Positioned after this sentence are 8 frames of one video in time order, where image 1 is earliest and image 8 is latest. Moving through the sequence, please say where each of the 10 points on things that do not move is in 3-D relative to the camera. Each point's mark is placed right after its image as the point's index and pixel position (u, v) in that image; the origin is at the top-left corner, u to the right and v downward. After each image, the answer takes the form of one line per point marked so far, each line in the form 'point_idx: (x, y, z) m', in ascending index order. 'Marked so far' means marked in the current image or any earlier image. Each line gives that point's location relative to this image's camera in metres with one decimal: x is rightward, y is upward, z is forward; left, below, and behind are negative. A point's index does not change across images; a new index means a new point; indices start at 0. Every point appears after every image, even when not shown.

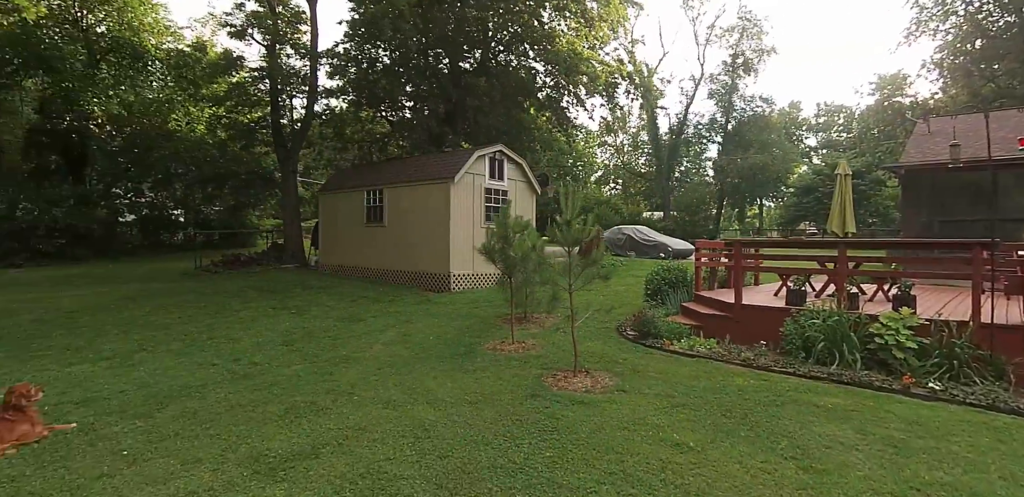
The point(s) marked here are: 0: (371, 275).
0: (-3.5, -0.7, +15.0) m
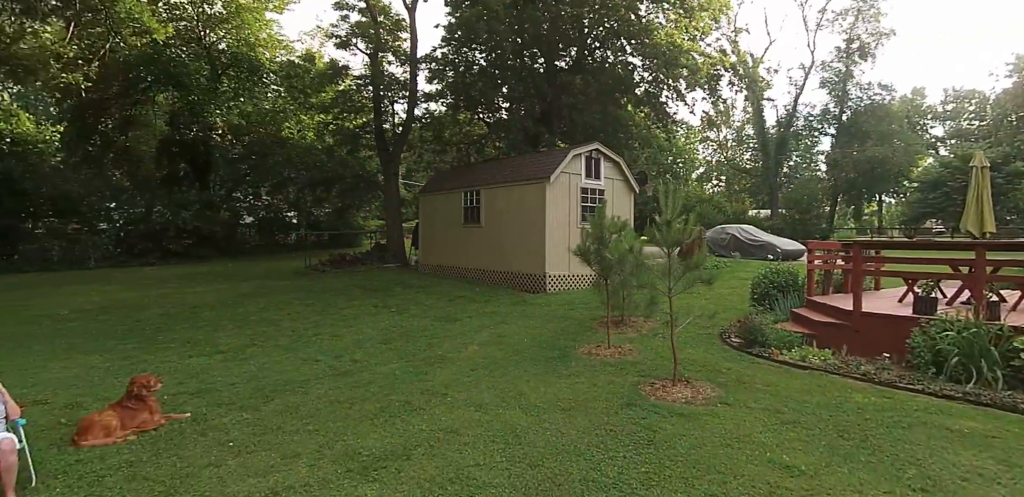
0: (-1.0, -0.7, +15.2) m
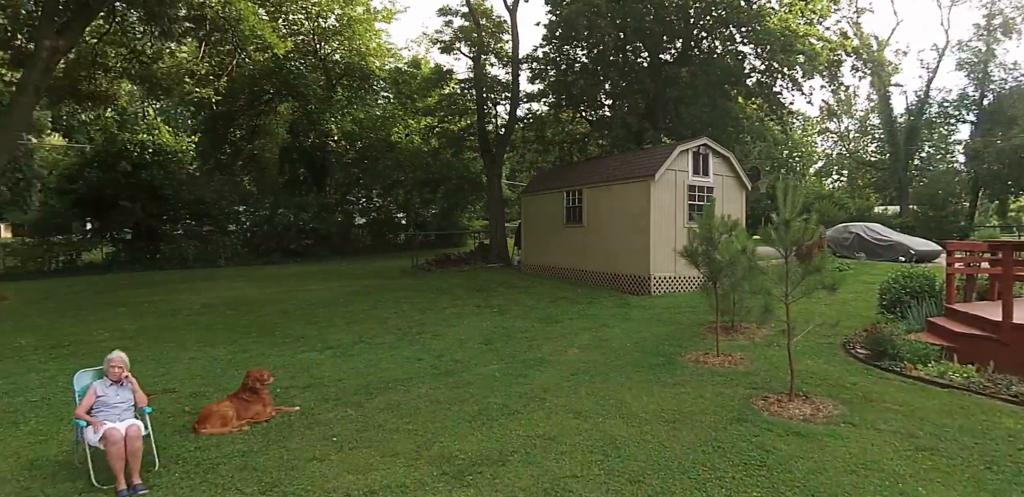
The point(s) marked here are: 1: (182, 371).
0: (+1.6, -0.7, +14.9) m
1: (-3.9, -1.5, +6.8) m
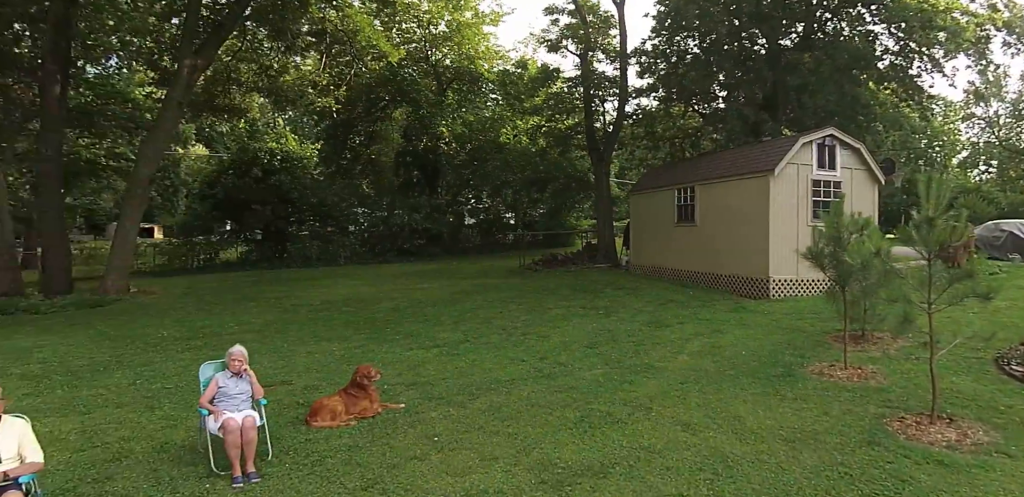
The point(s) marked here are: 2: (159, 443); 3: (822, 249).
0: (+4.2, -0.7, +14.3) m
1: (-2.7, -1.5, +7.2) m
2: (-3.2, -1.7, +5.0) m
3: (+3.7, 0.0, +6.9) m
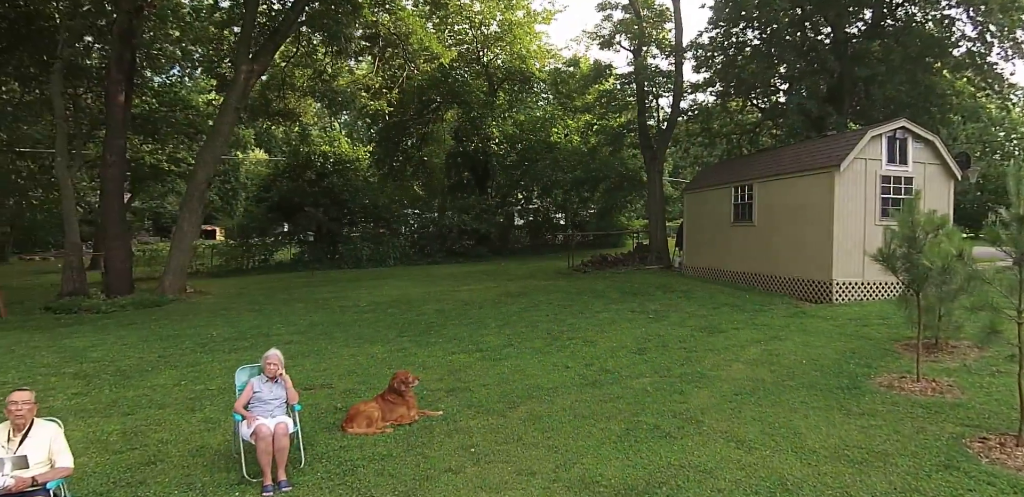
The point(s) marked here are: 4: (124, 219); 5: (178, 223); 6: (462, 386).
0: (+5.3, -0.7, +13.6) m
1: (-2.2, -1.5, +7.2) m
2: (-2.8, -1.8, +5.0) m
3: (+4.2, 0.0, +6.3) m
4: (-8.6, +0.7, +12.7) m
5: (-7.6, +0.6, +13.1) m
6: (-0.5, -1.5, +6.3) m
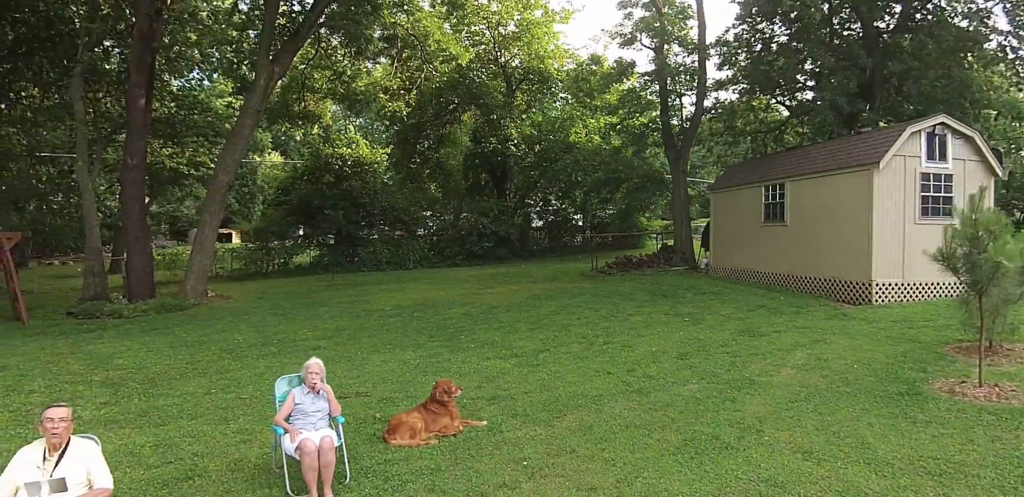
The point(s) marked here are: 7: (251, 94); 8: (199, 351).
0: (+5.8, -0.7, +13.3) m
1: (-1.7, -1.5, +7.0) m
2: (-2.4, -1.8, +4.9) m
3: (+4.6, 0.0, +6.0) m
4: (-8.0, +0.5, +12.6) m
5: (-7.1, +0.5, +13.0) m
6: (-0.1, -1.6, +6.1) m
7: (-5.9, +3.5, +12.9) m
8: (-4.6, -1.5, +8.4) m
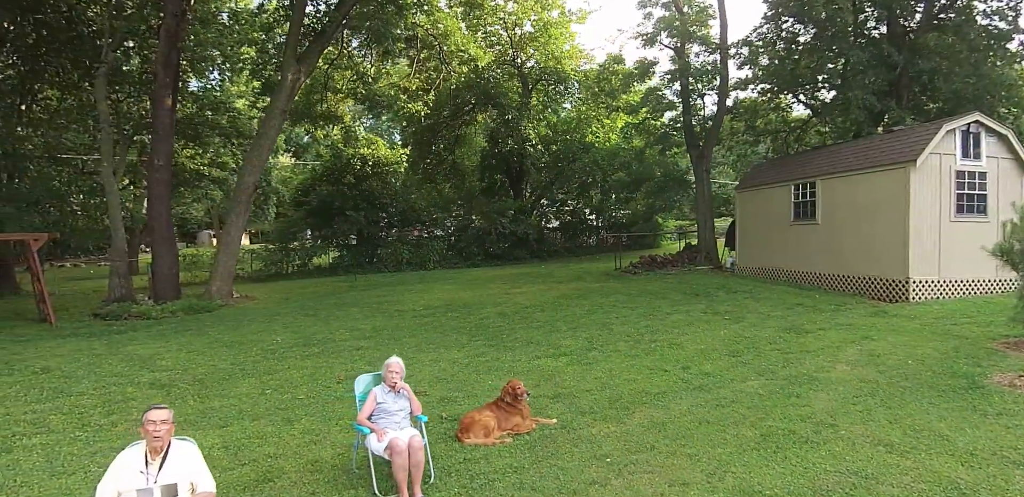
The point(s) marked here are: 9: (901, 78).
0: (+6.4, -0.7, +13.3) m
1: (-1.1, -1.5, +7.0) m
2: (-1.7, -1.8, +4.8) m
3: (+5.3, 0.0, +6.0) m
4: (-7.4, +0.5, +12.5) m
5: (-6.5, +0.5, +12.9) m
6: (+0.6, -1.5, +6.1) m
7: (-5.3, +3.5, +12.9) m
8: (-4.0, -1.5, +8.3) m
9: (+10.5, +4.7, +15.9) m
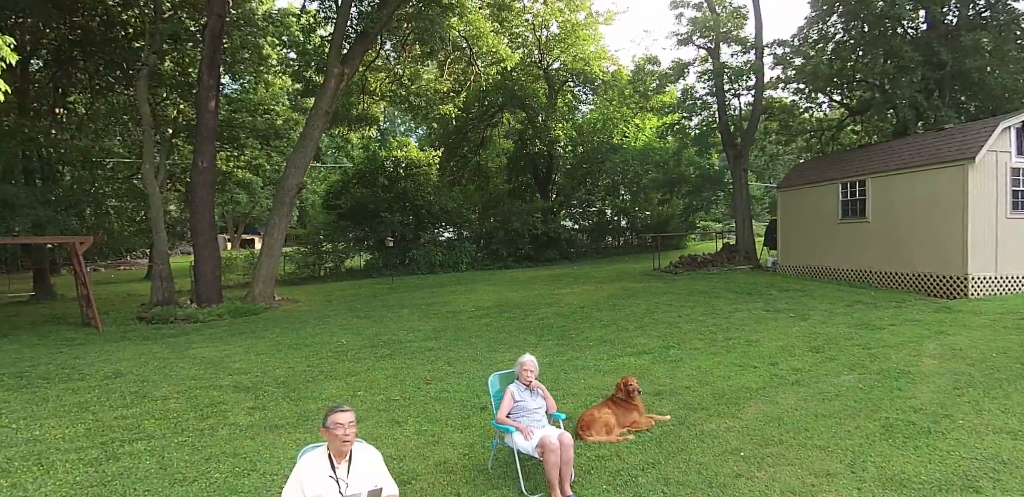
0: (+7.4, -0.7, +13.4) m
1: (0.0, -1.5, +6.9) m
2: (-0.6, -1.8, +4.8) m
3: (+6.3, +0.1, +6.1) m
4: (-6.5, +0.4, +12.4) m
5: (-5.6, +0.4, +12.8) m
6: (+1.6, -1.5, +6.1) m
7: (-4.4, +3.4, +12.8) m
8: (-2.9, -1.5, +8.3) m
9: (+11.4, +4.7, +16.1) m
